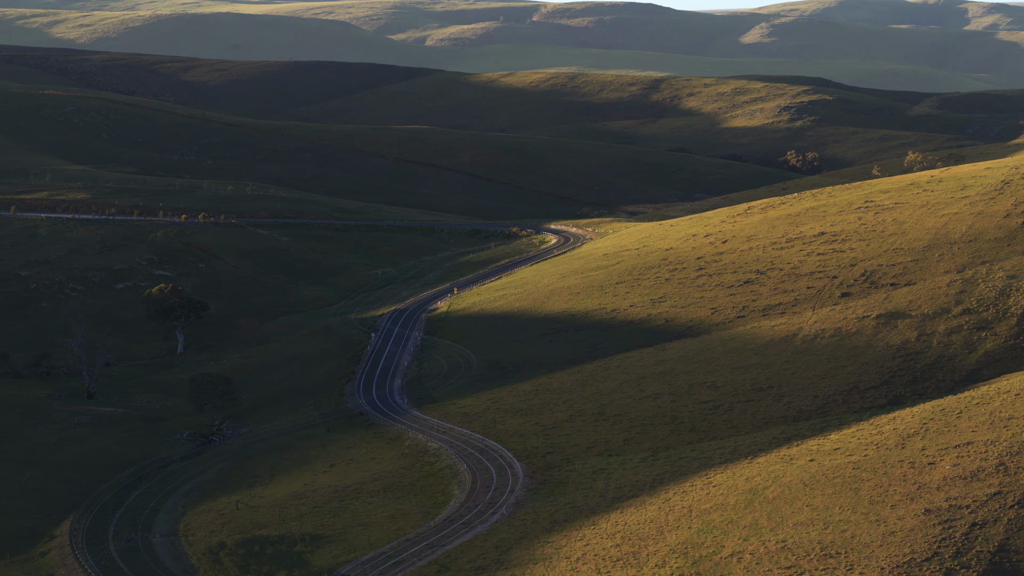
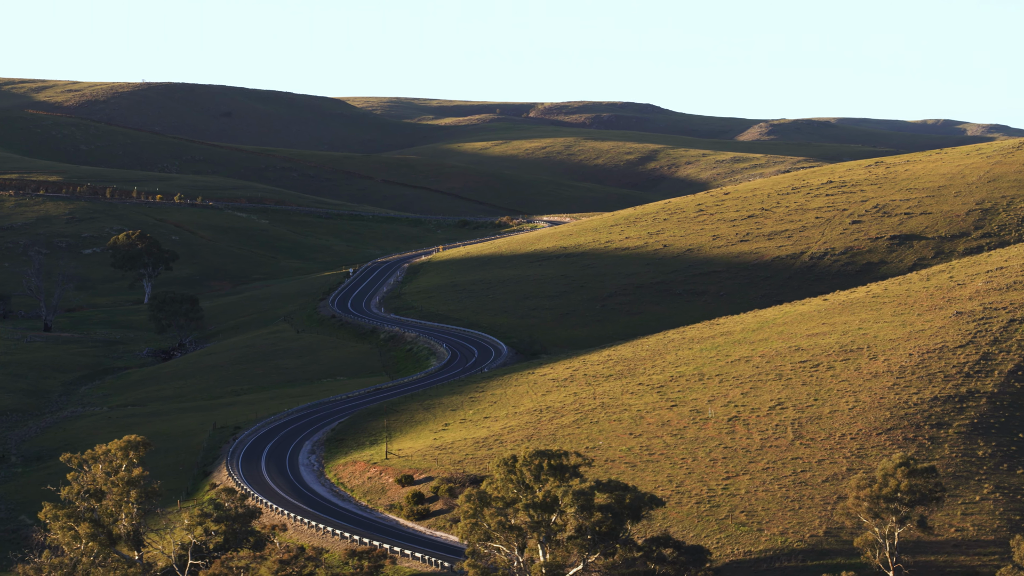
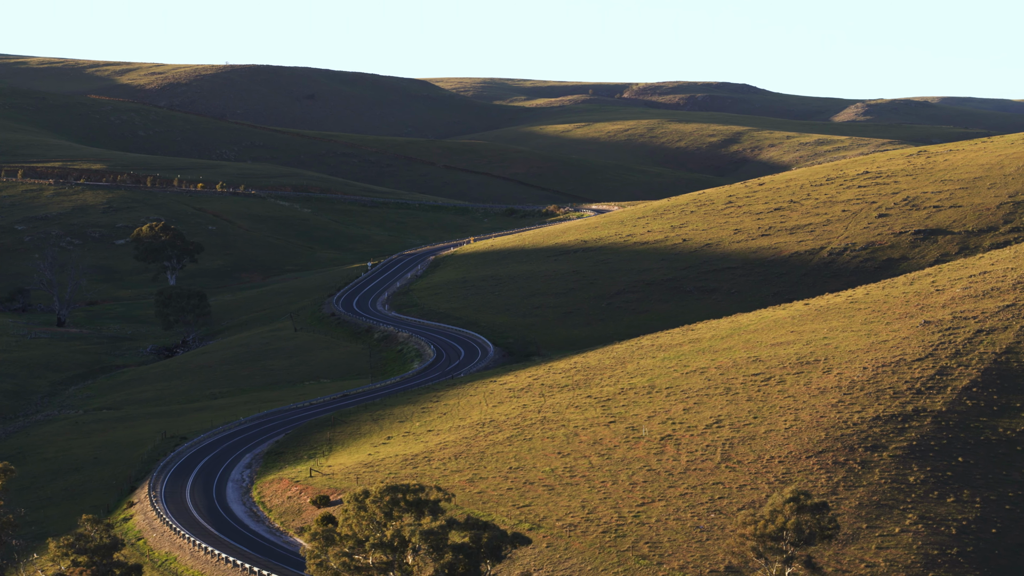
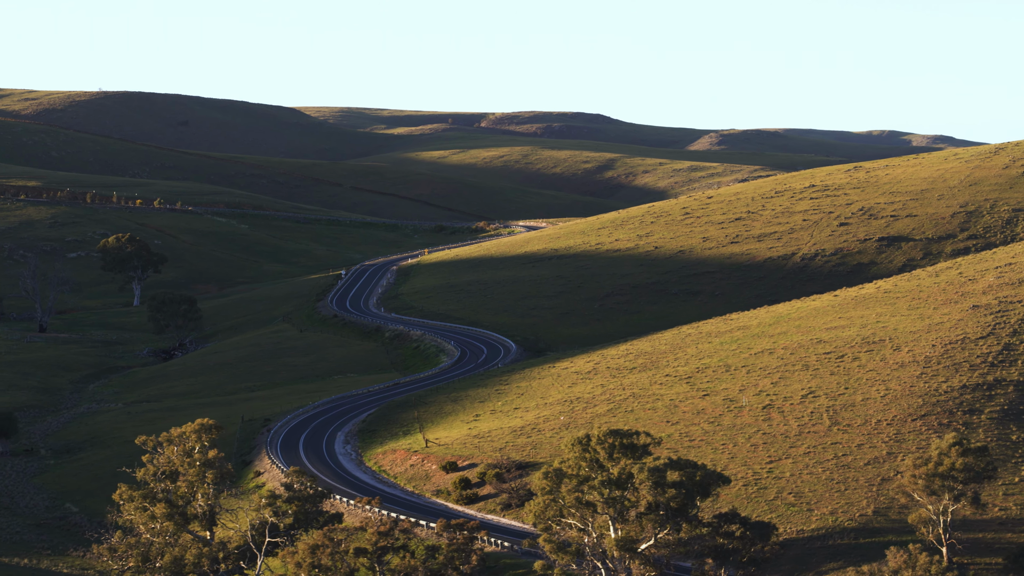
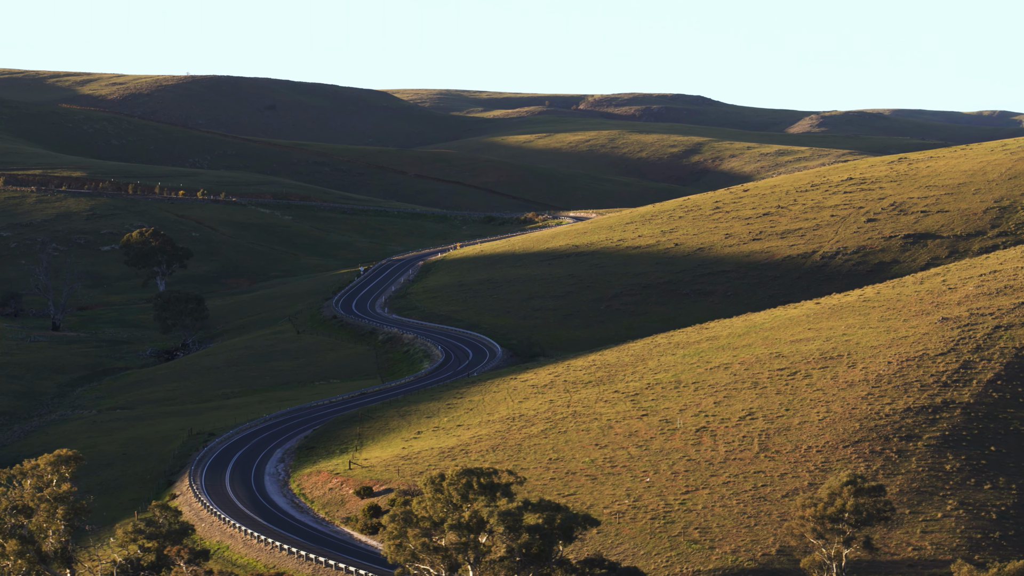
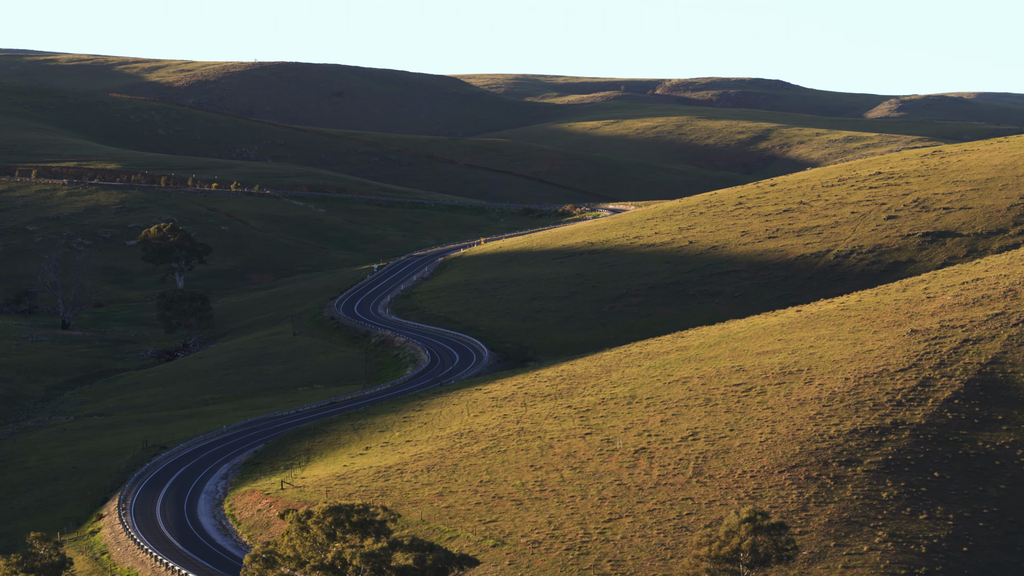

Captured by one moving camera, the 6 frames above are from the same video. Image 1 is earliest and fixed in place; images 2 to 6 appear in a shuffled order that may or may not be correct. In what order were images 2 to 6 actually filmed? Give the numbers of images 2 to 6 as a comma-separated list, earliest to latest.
6, 3, 5, 2, 4
